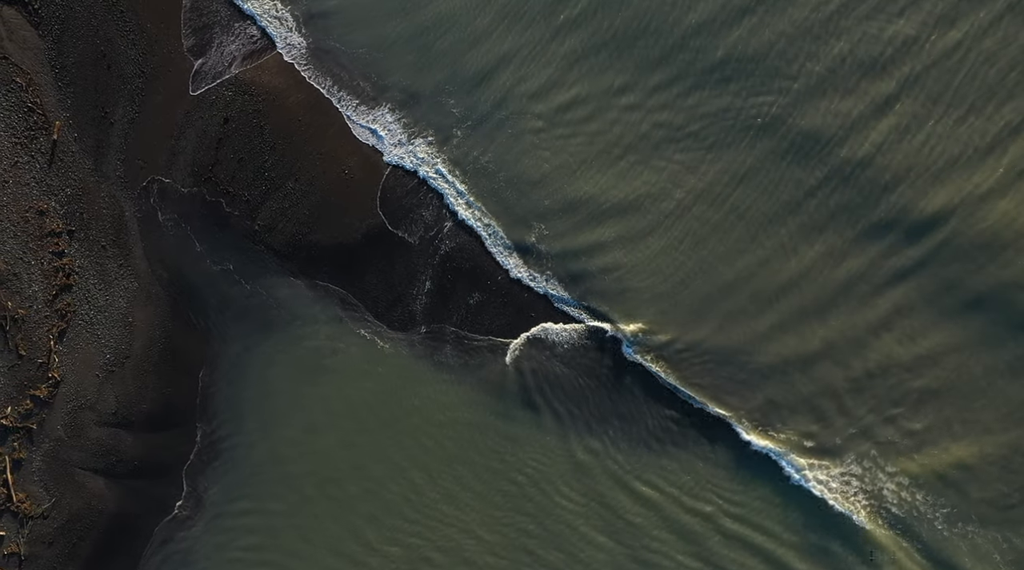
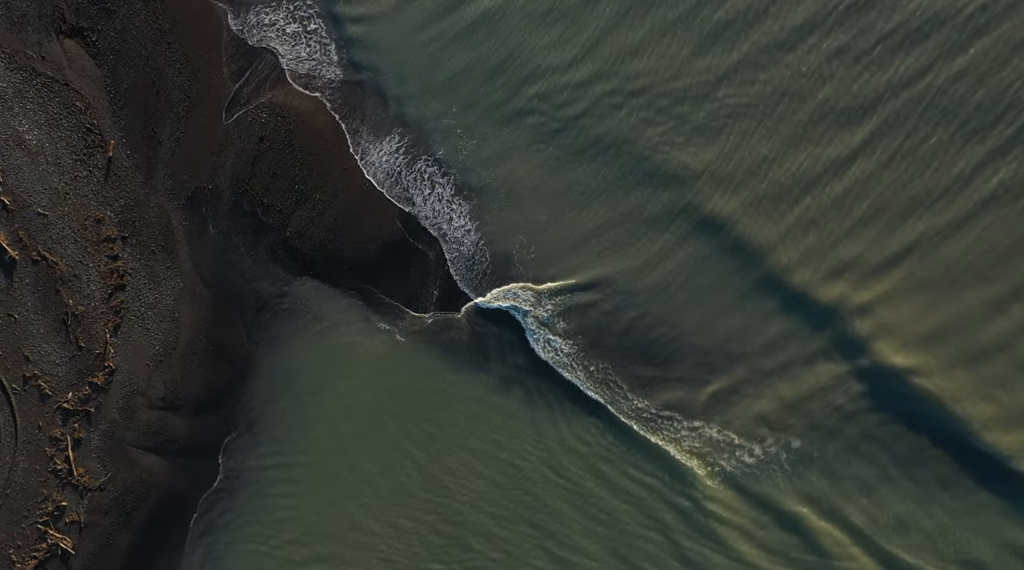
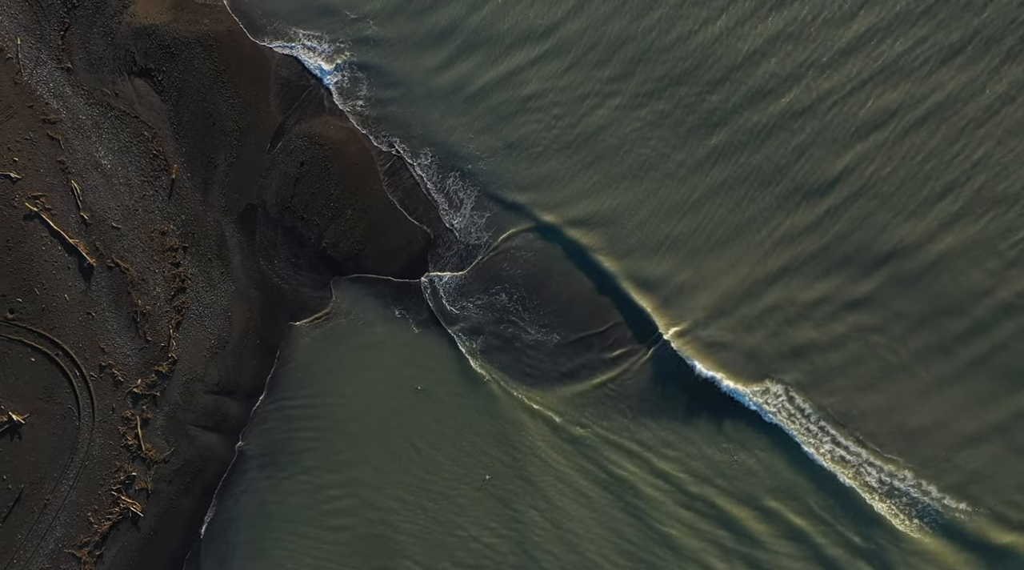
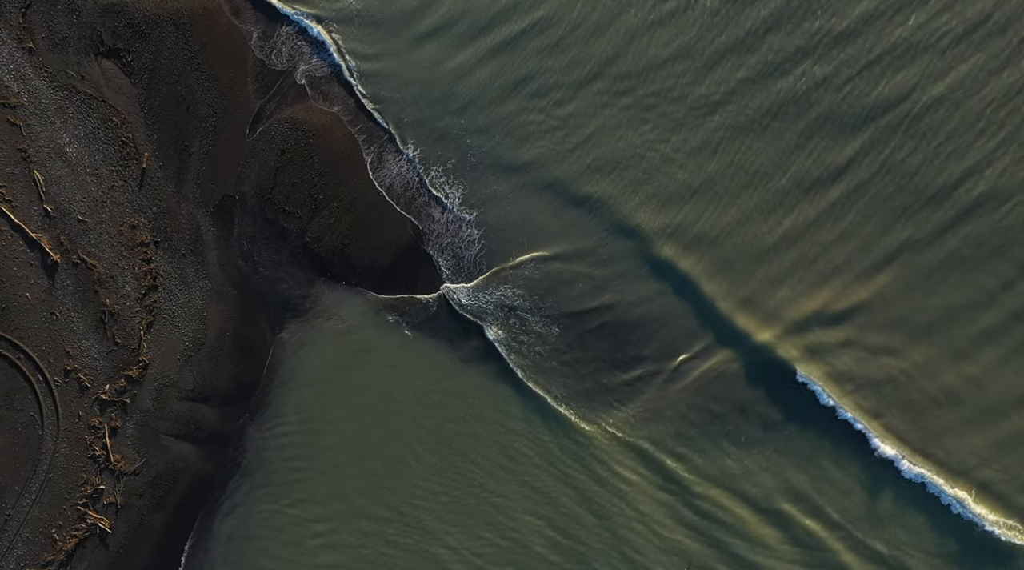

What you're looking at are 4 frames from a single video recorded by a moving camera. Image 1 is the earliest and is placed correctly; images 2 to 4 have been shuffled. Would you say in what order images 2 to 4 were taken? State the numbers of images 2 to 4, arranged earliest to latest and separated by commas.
2, 4, 3
